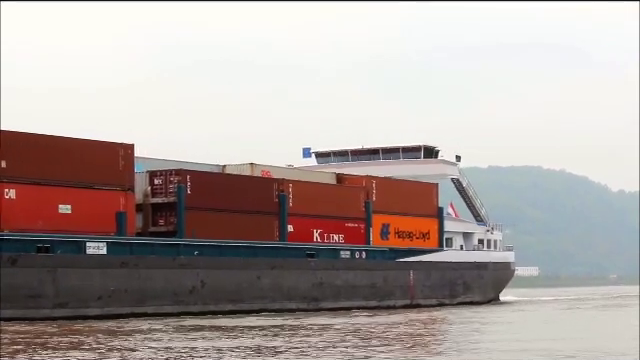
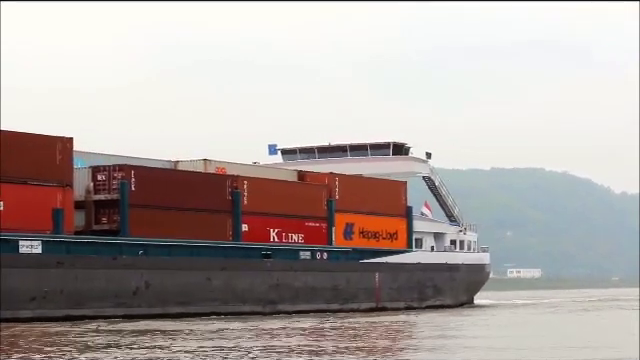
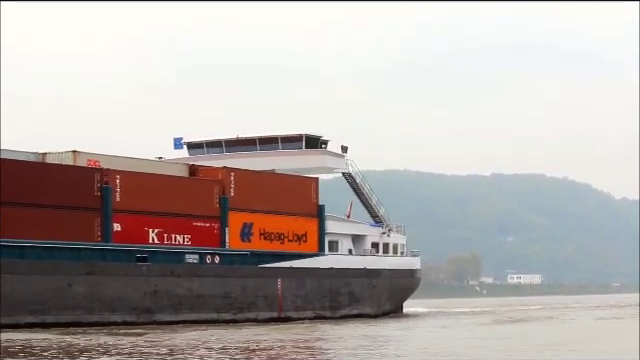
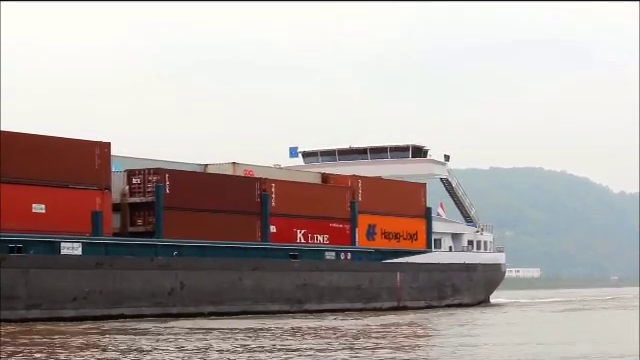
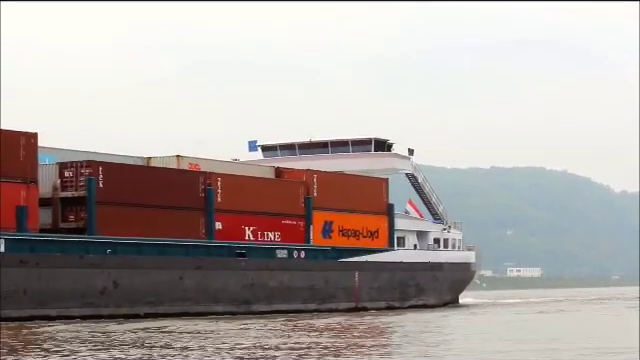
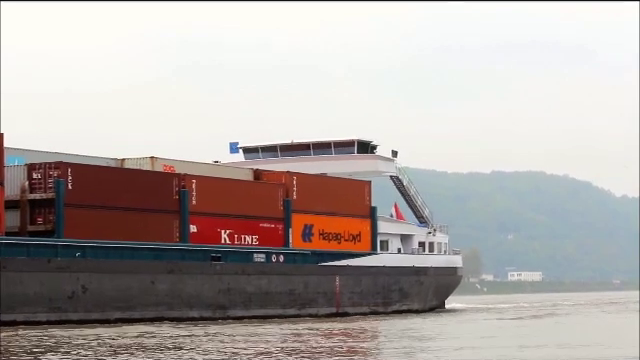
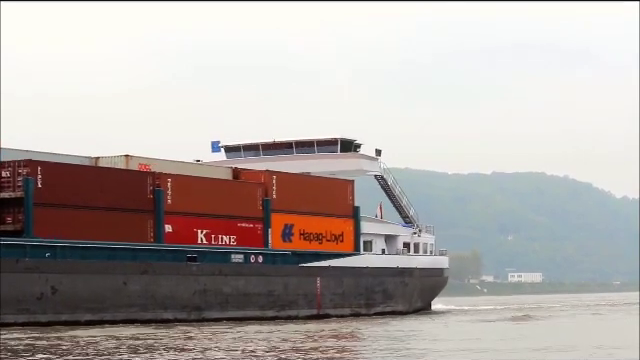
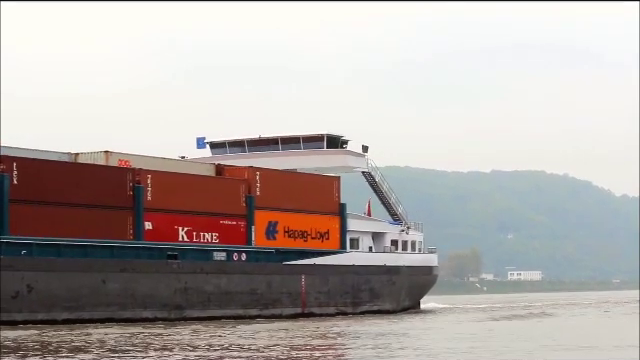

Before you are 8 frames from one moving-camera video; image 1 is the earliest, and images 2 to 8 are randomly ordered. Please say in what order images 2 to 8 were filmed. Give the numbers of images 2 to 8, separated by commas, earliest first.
4, 2, 5, 6, 7, 8, 3
